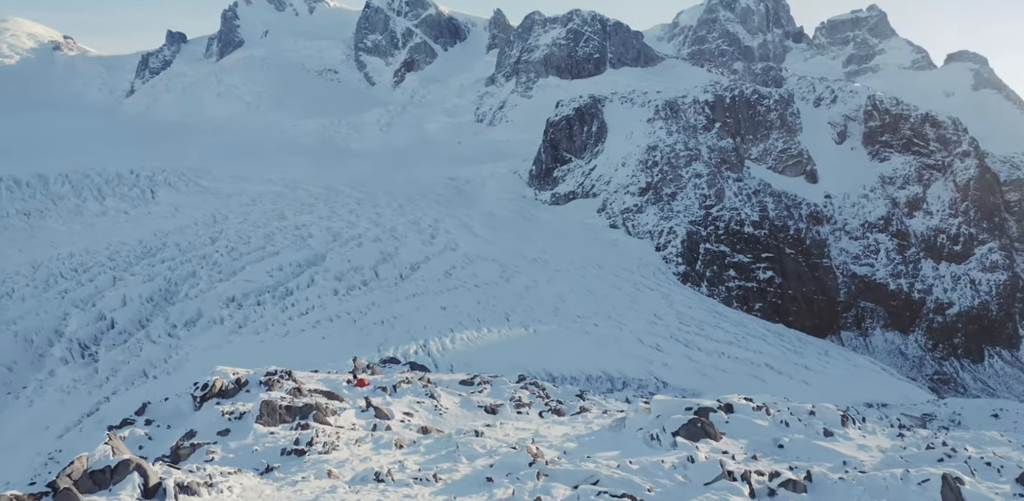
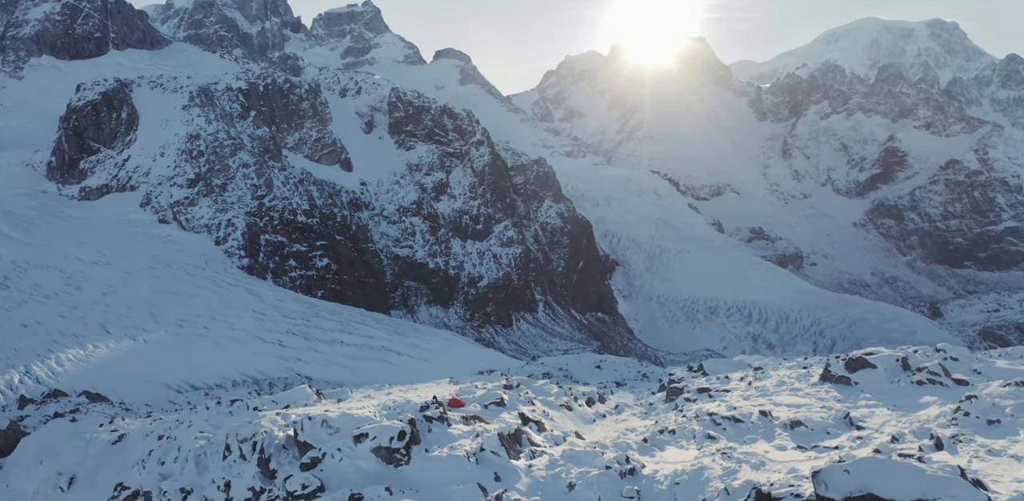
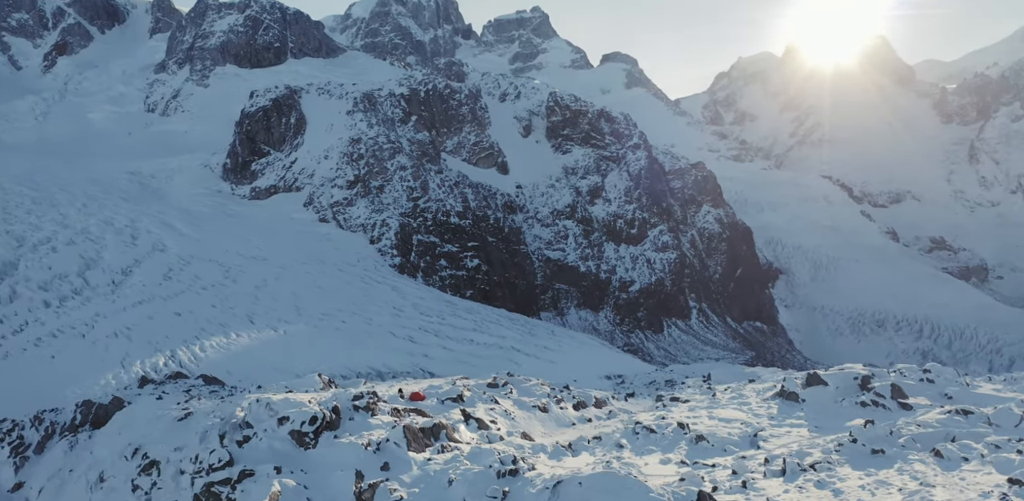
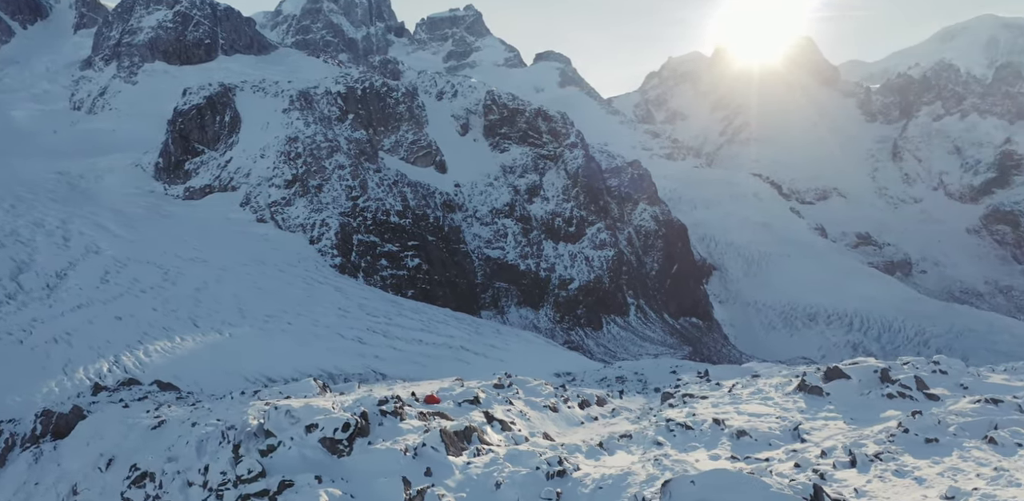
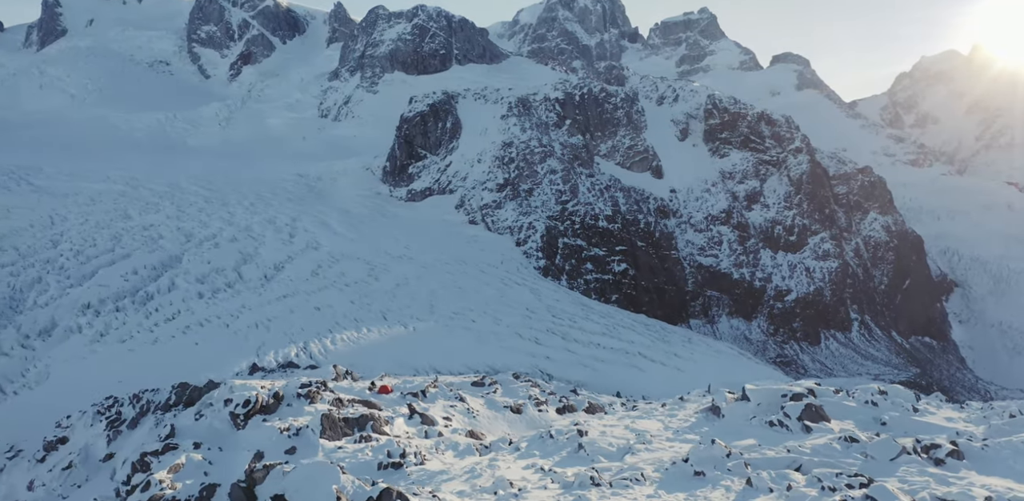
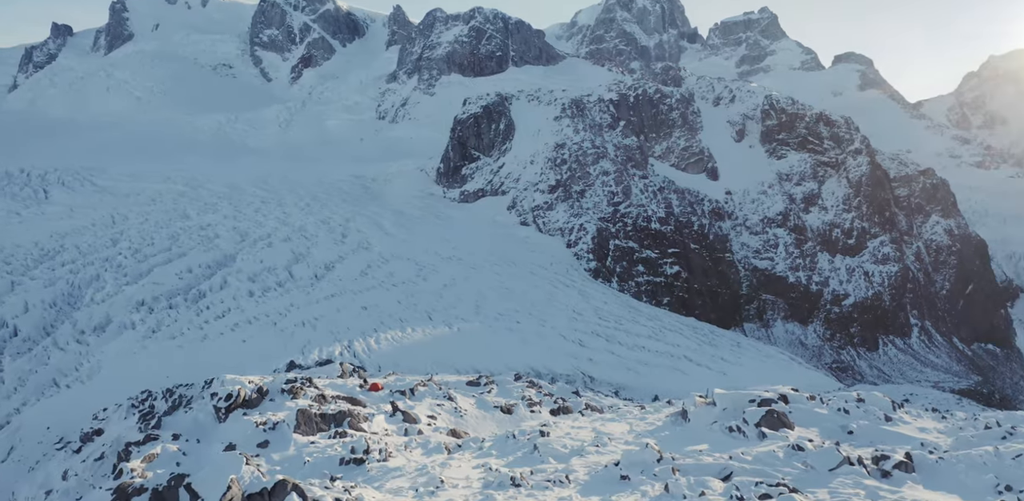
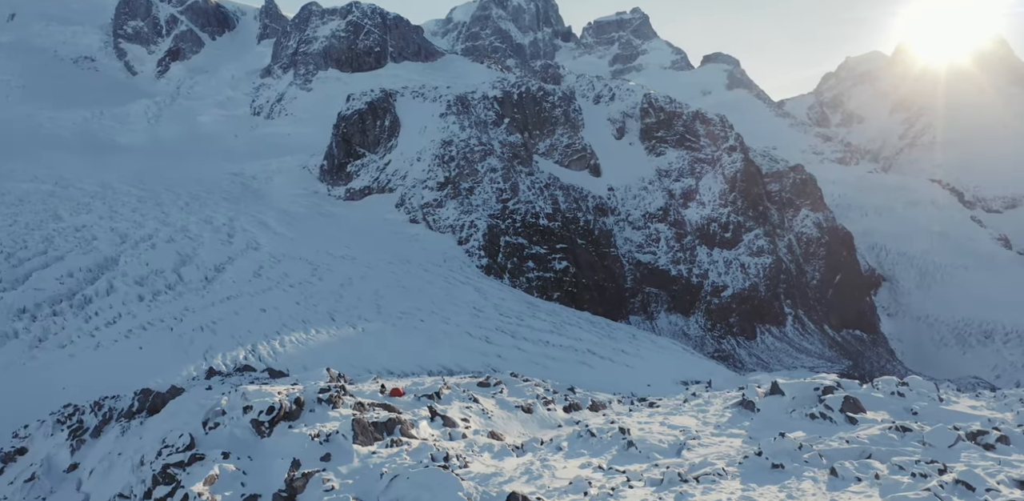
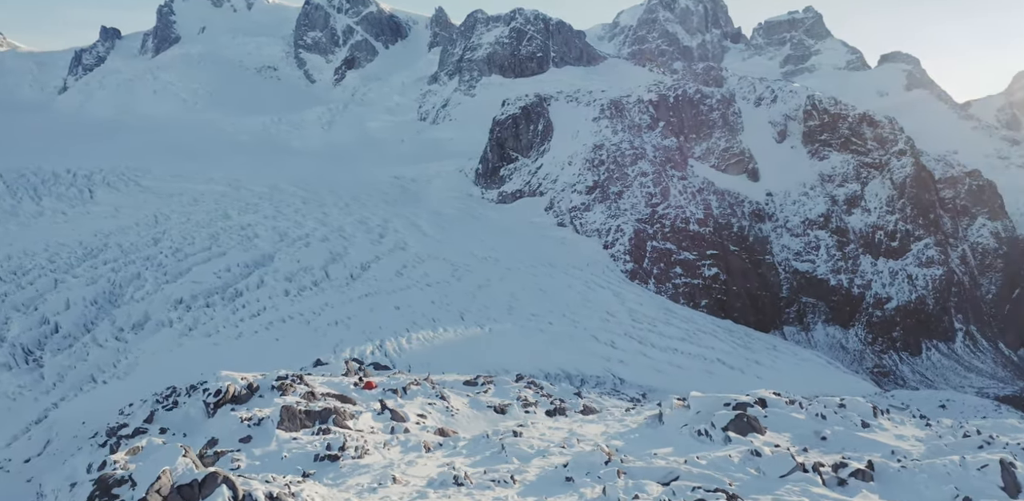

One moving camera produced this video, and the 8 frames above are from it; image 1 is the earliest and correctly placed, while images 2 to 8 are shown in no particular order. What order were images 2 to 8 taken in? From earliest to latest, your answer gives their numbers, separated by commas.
8, 6, 5, 7, 3, 4, 2
